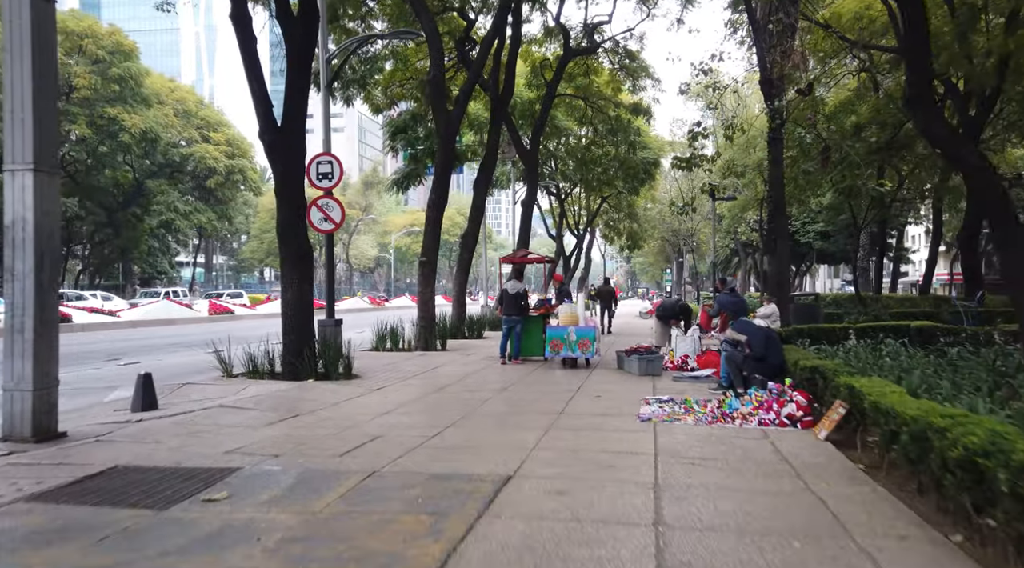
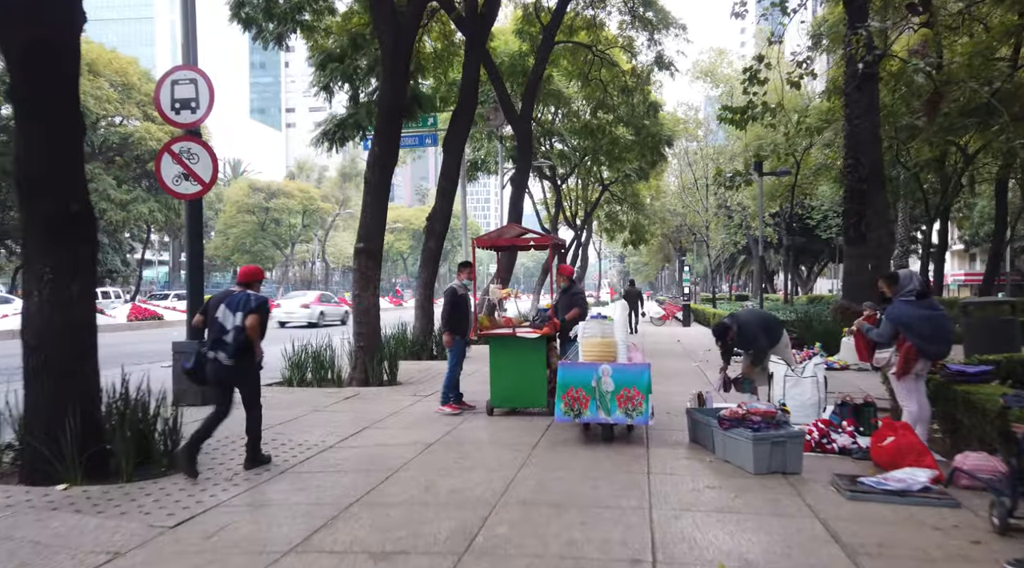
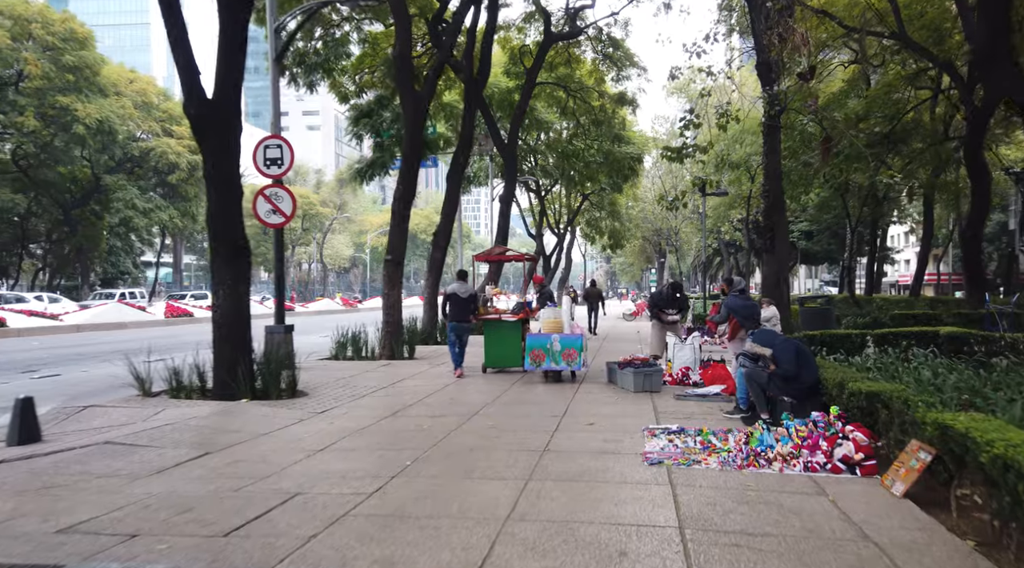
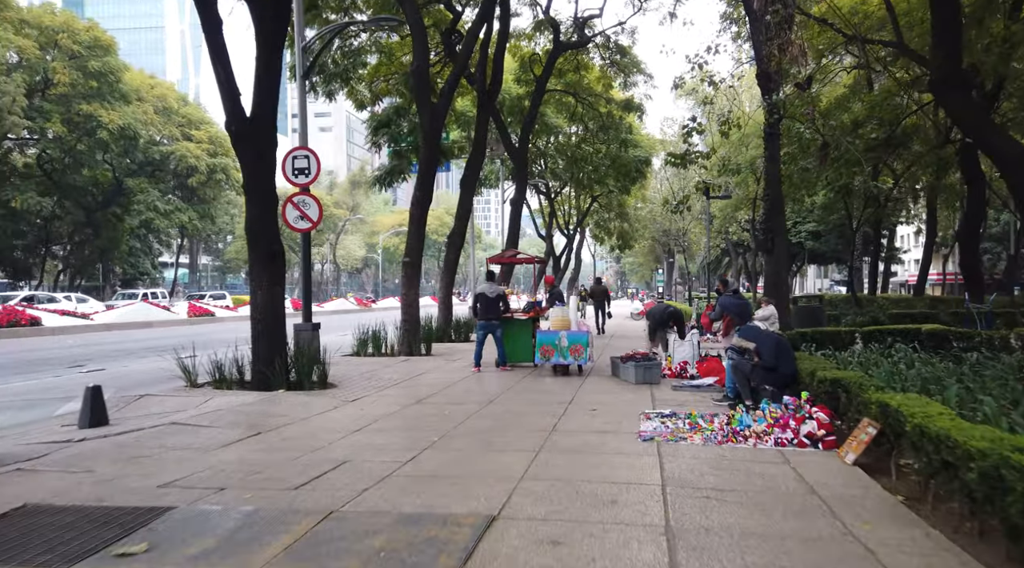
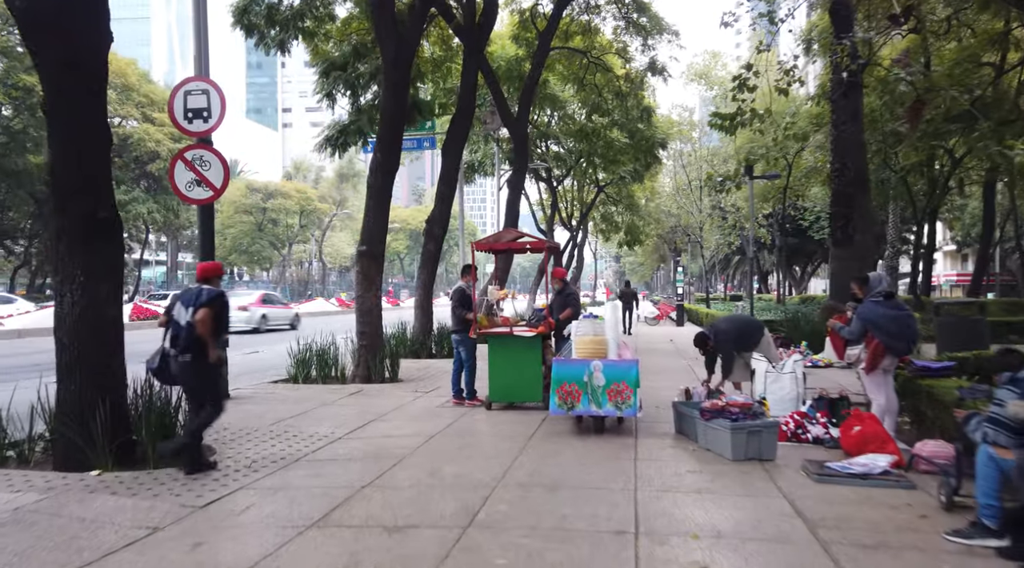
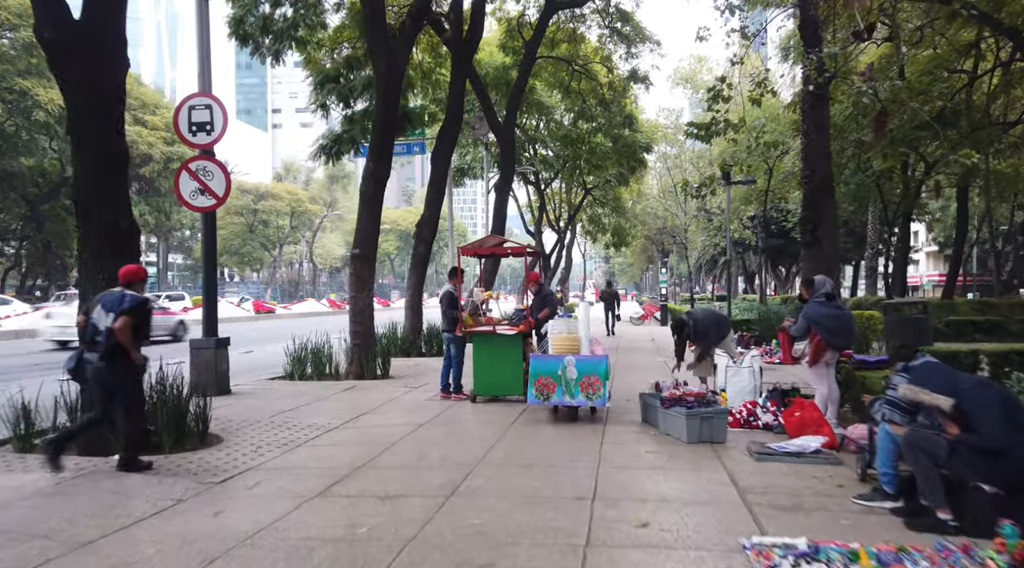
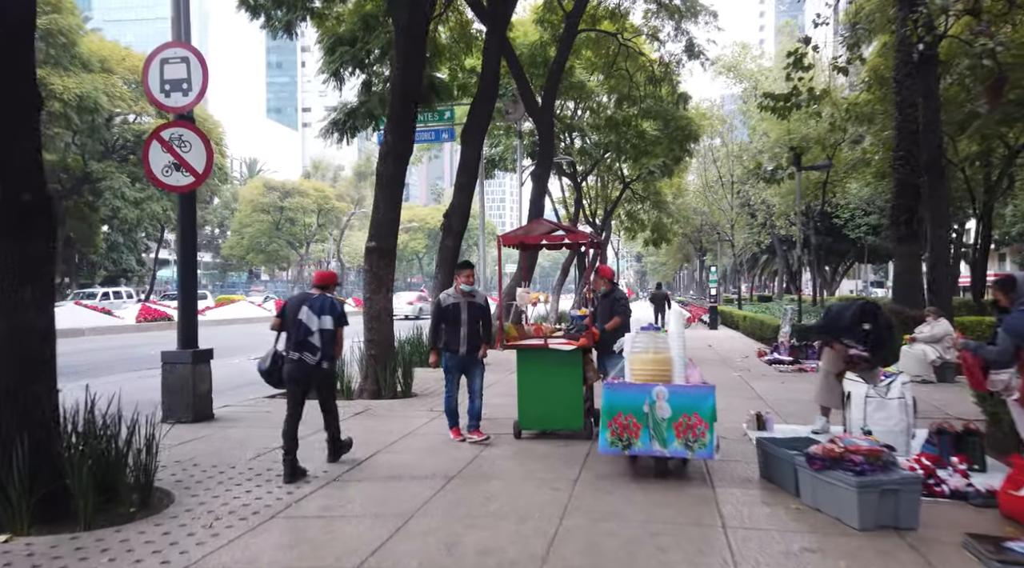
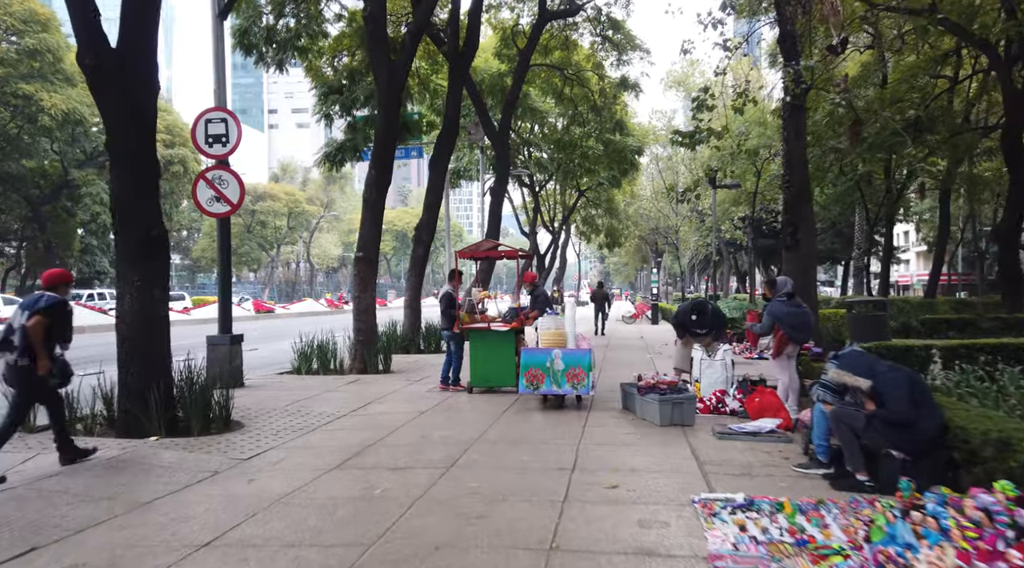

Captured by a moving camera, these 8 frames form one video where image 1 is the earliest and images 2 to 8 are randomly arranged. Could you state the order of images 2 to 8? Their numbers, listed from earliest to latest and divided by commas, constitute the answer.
4, 3, 8, 6, 5, 2, 7
